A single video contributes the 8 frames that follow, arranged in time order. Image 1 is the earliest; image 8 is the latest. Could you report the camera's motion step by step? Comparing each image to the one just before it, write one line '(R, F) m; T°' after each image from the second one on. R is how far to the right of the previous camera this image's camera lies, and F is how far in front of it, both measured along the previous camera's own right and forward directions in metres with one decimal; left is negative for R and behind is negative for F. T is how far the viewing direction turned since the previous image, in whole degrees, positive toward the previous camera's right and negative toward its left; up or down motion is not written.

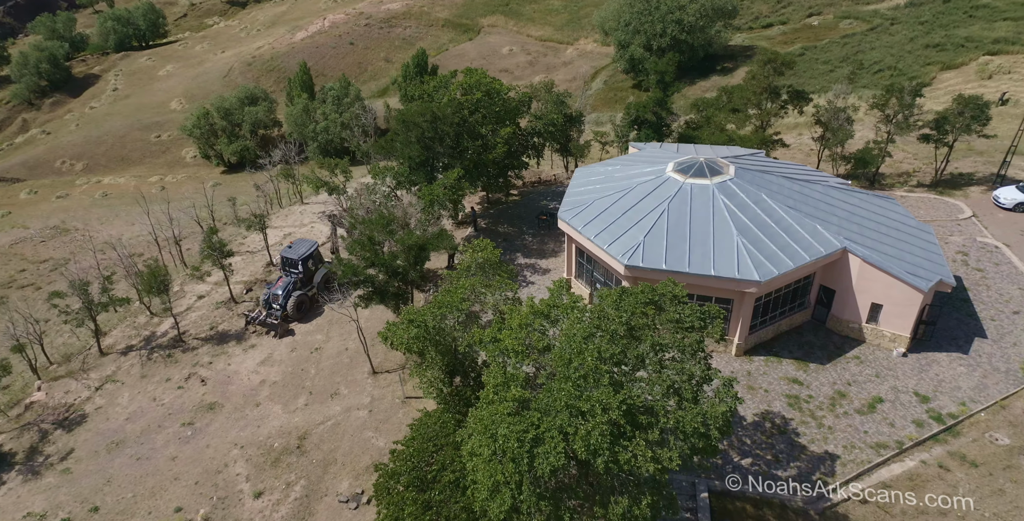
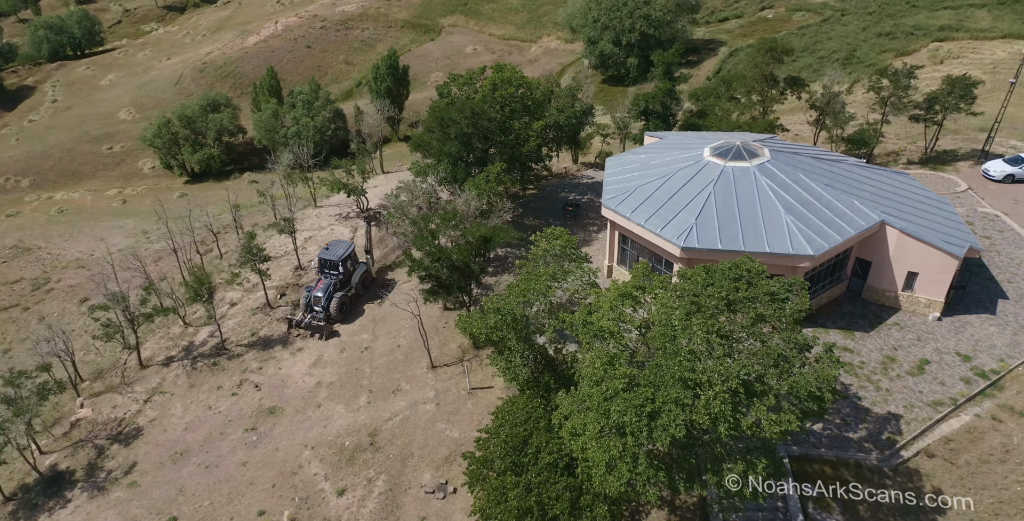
(-4.3, -0.4) m; +4°
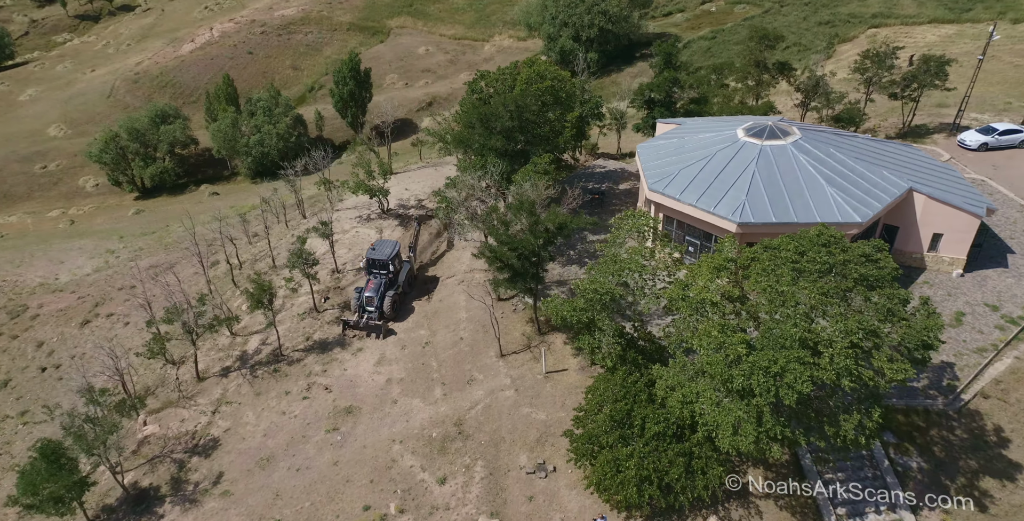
(-5.3, -0.5) m; +5°
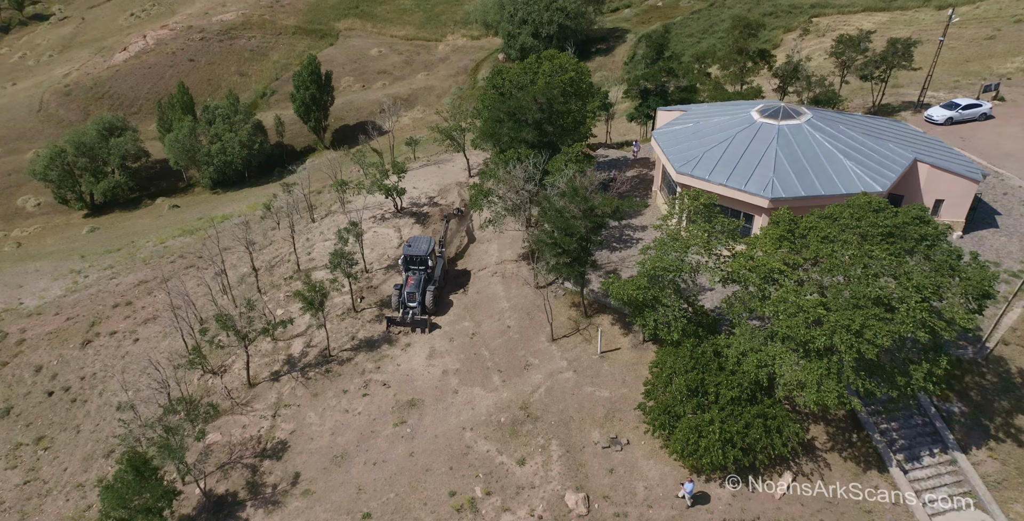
(-4.6, -0.6) m; +5°
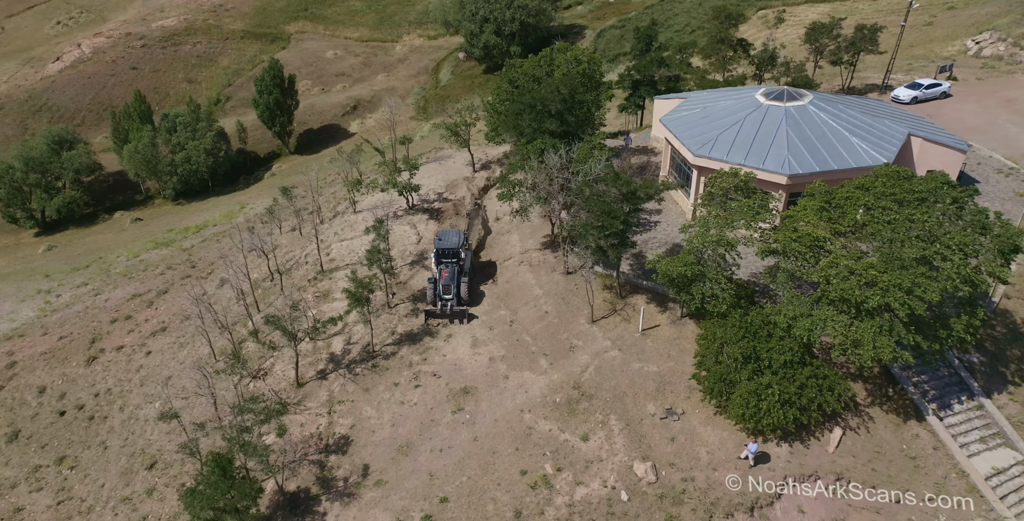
(-4.1, -0.6) m; +4°
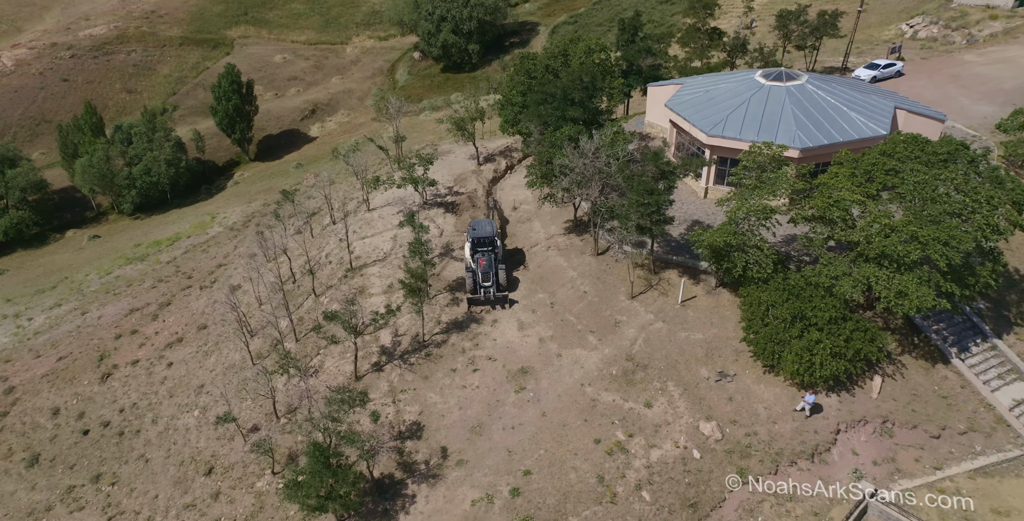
(-4.8, -0.8) m; +5°
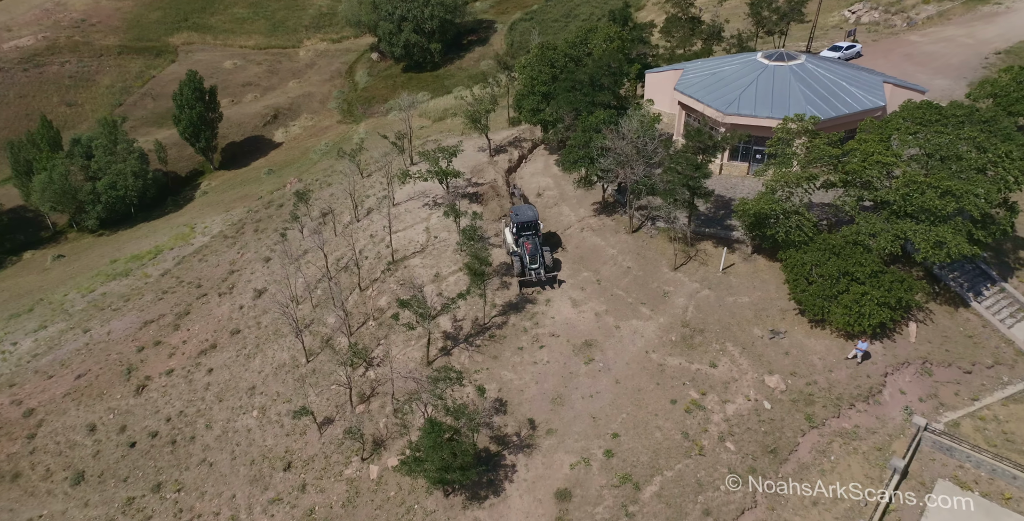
(-5.4, -1.0) m; +5°
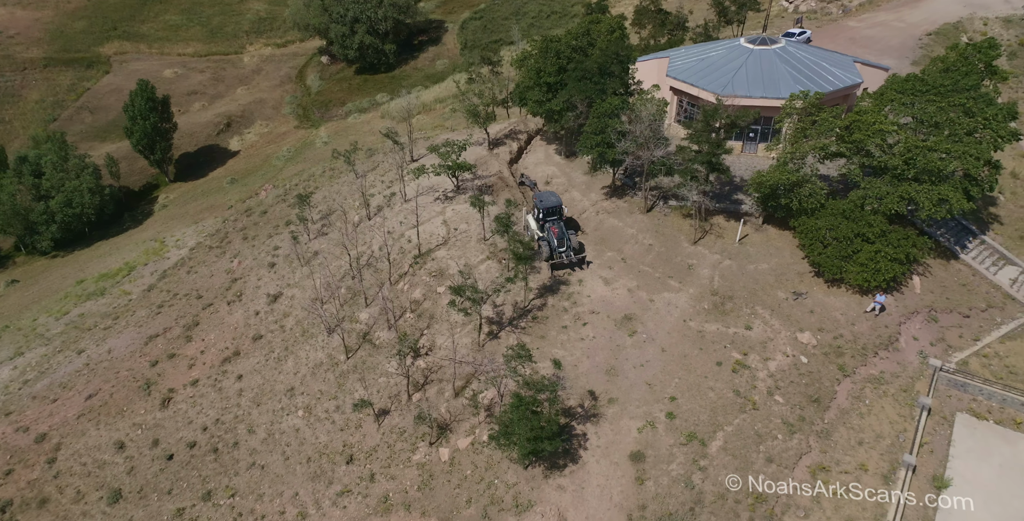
(-4.9, -0.9) m; +5°
